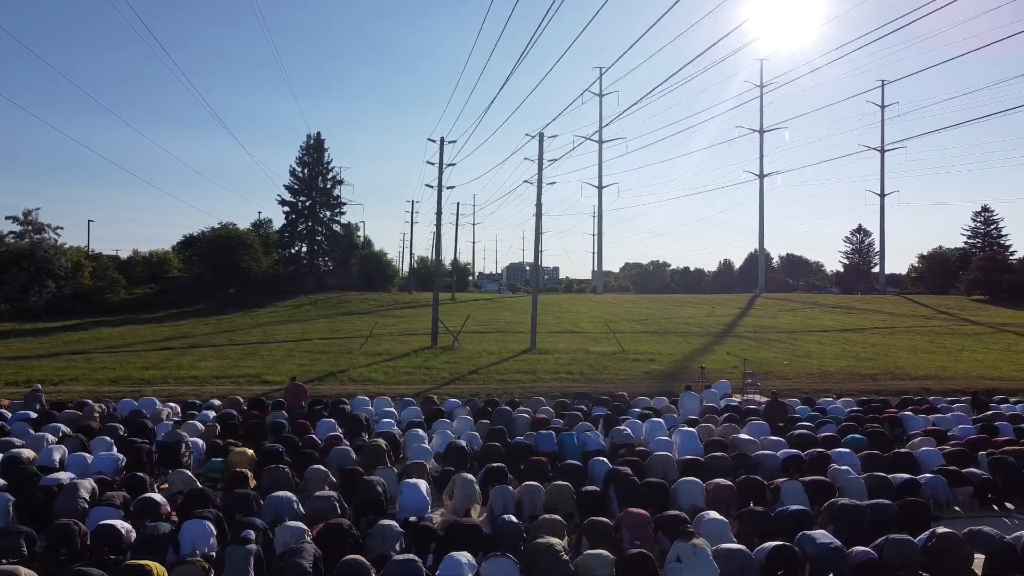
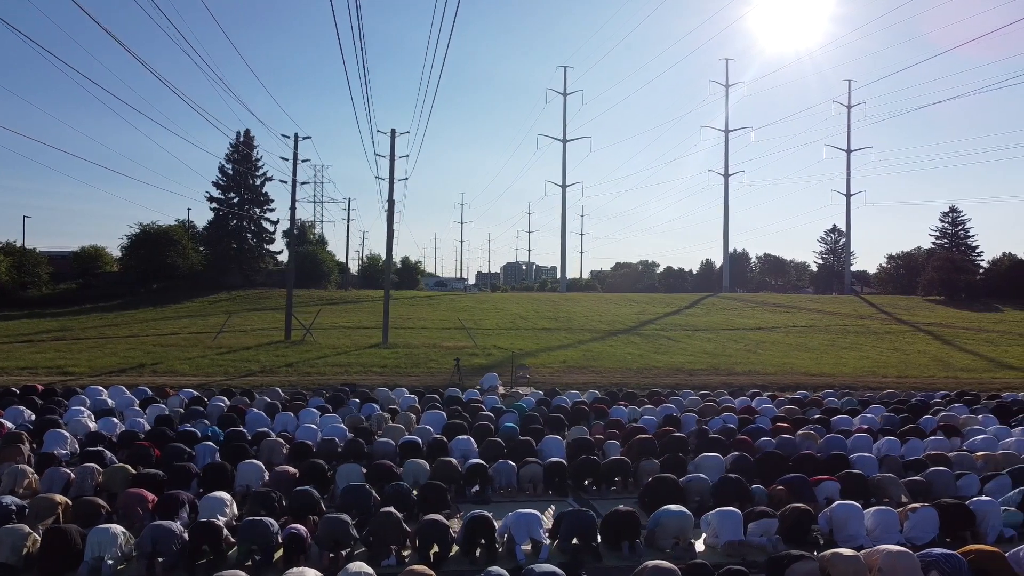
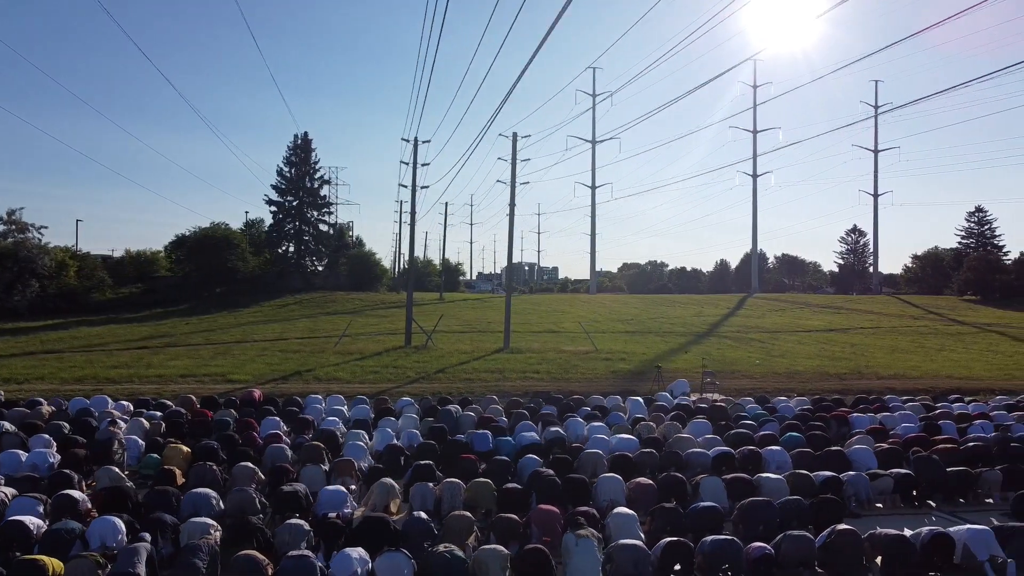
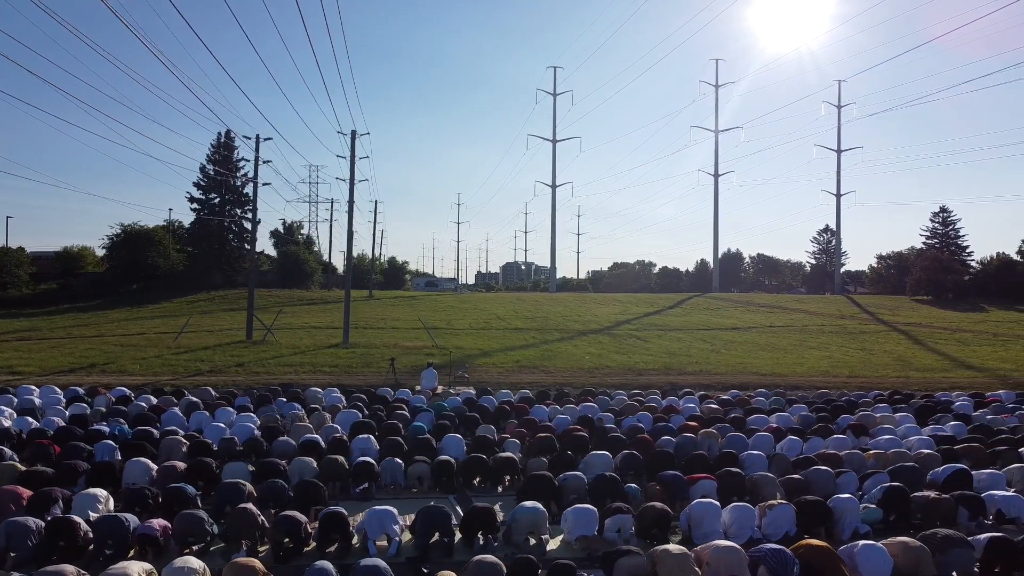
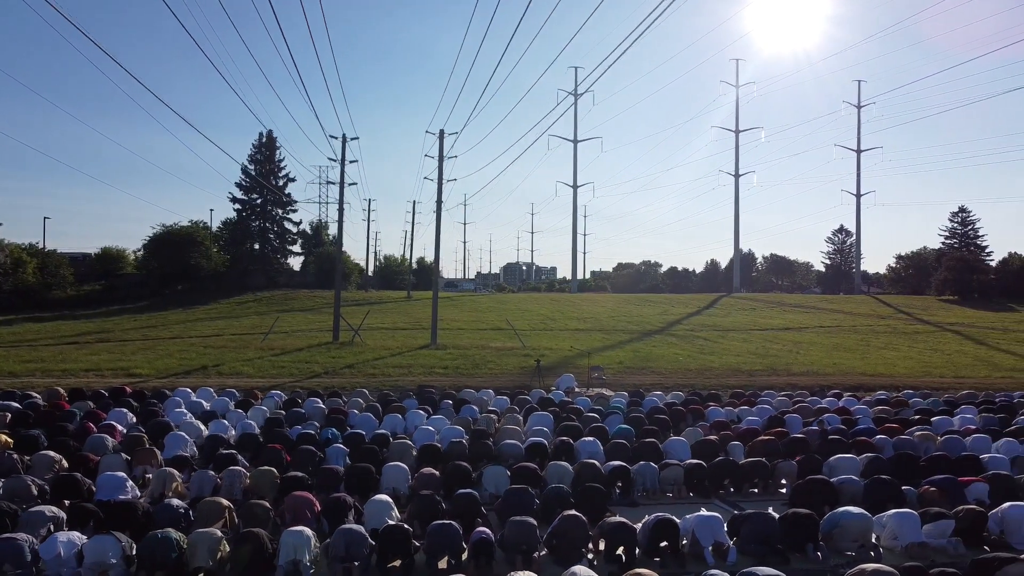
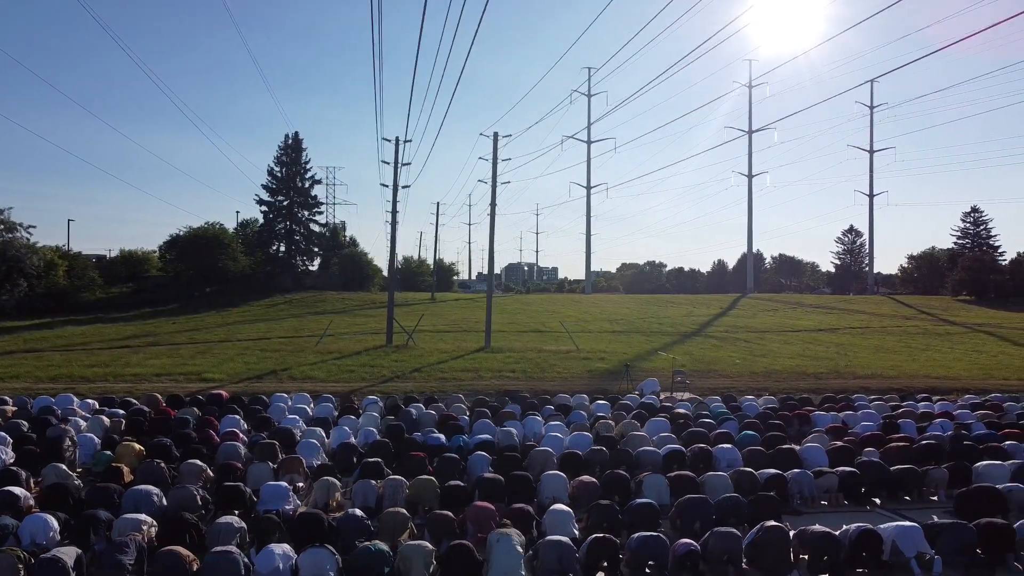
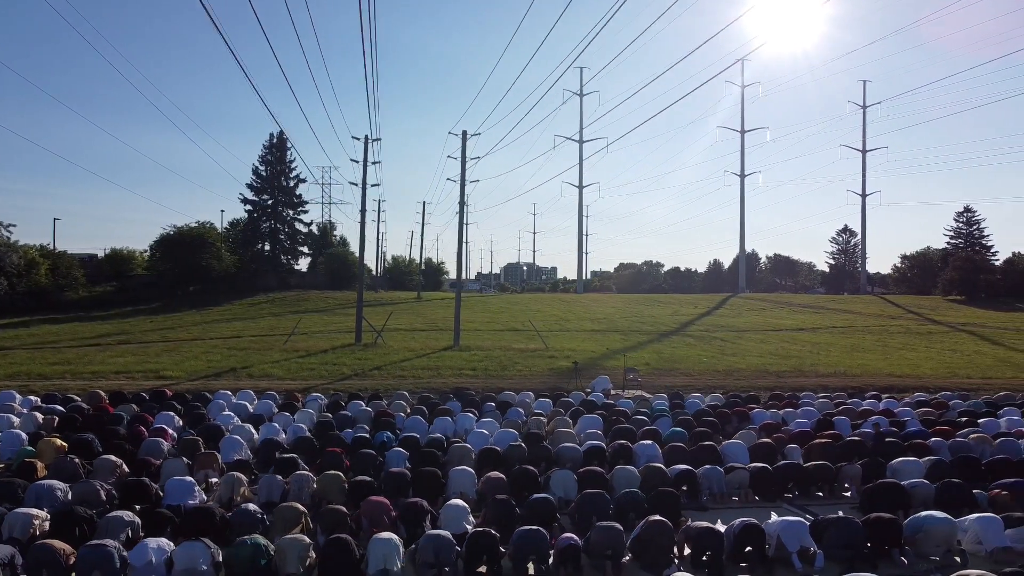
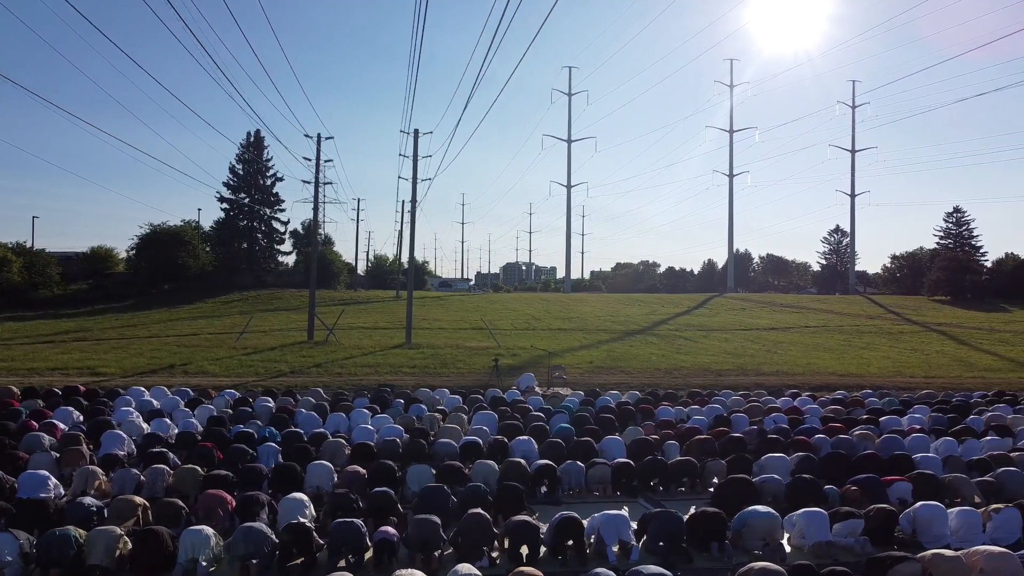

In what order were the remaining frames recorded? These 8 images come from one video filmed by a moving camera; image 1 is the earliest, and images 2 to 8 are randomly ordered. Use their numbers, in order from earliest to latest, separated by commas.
3, 6, 7, 5, 8, 2, 4
